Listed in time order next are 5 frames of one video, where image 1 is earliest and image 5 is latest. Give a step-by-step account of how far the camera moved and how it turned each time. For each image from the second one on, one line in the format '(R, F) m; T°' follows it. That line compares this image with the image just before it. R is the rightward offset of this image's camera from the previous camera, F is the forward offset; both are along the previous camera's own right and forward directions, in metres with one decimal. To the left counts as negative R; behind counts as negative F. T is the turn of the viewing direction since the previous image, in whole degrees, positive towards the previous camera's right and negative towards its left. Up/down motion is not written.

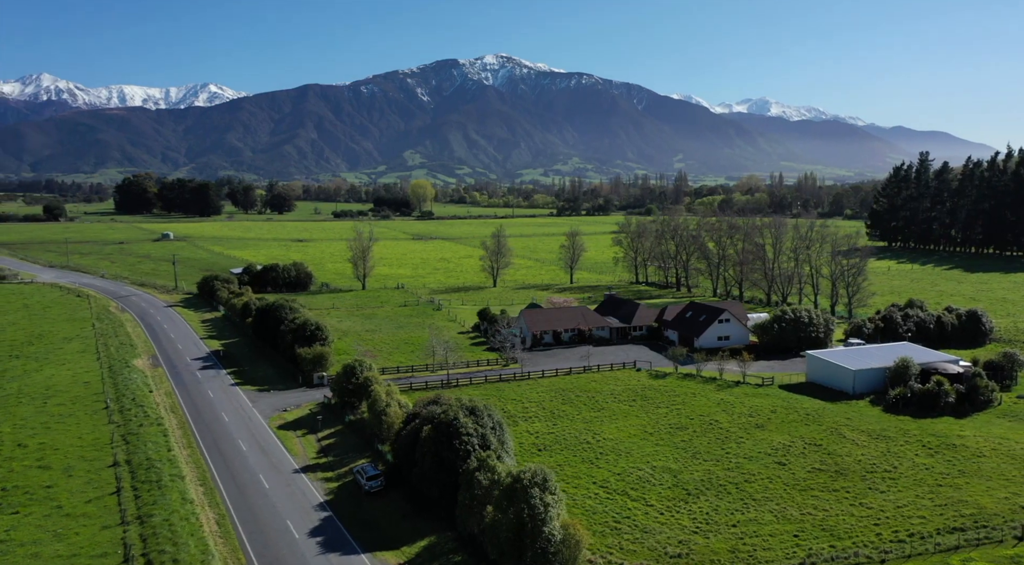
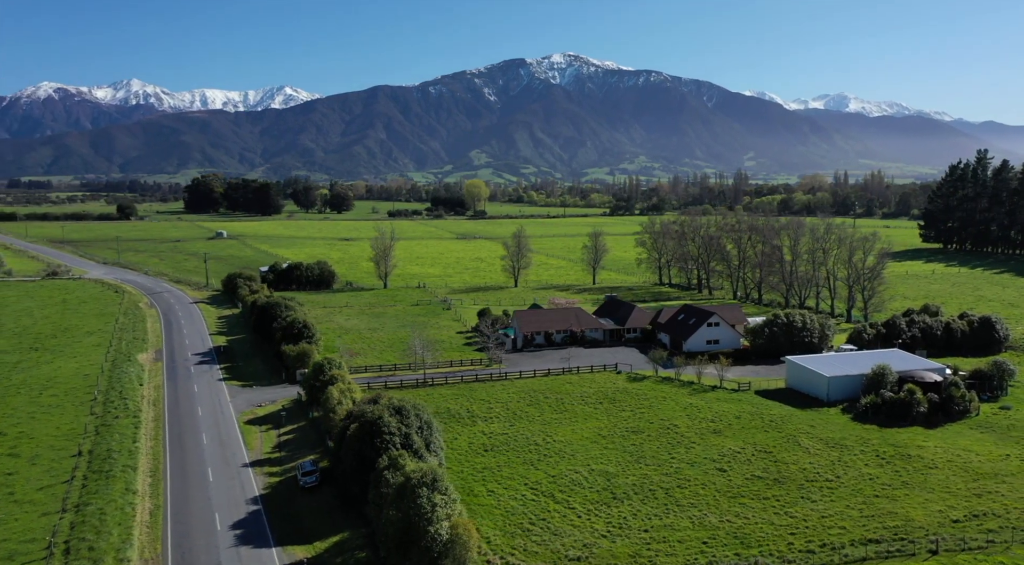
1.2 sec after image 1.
(+4.9, -0.1) m; -4°
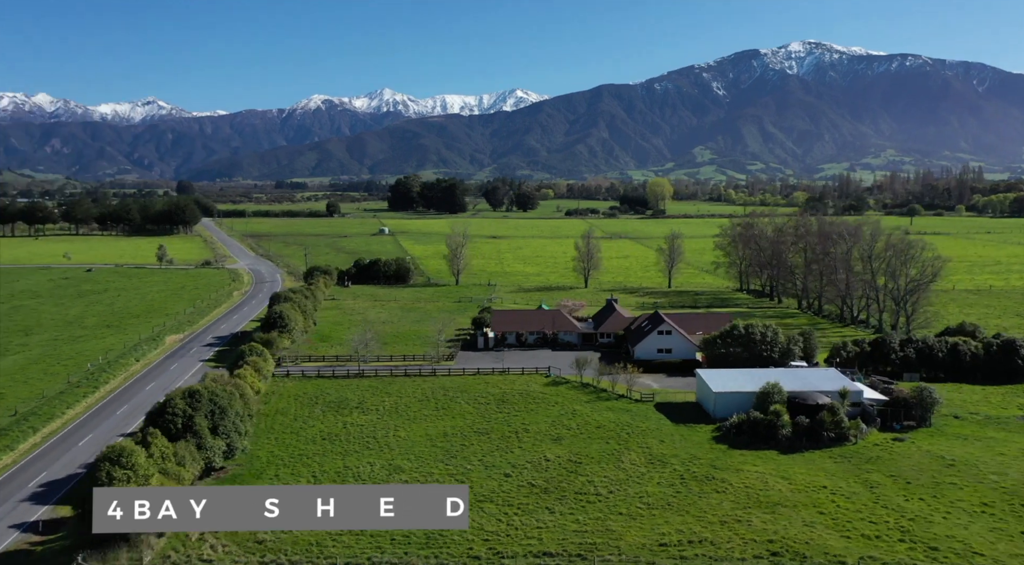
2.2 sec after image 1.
(+16.4, +0.8) m; -14°
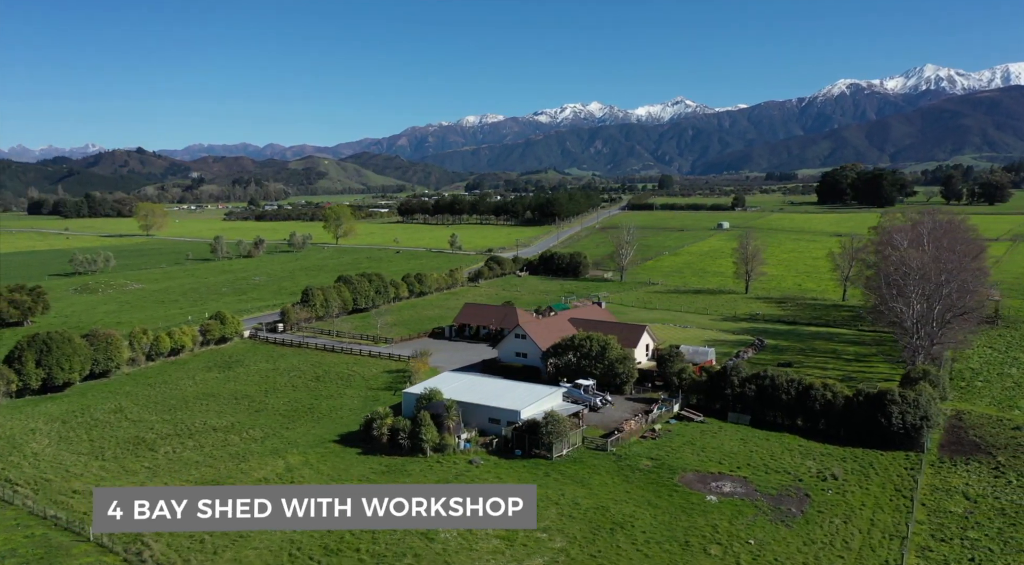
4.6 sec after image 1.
(+36.2, +7.4) m; -31°
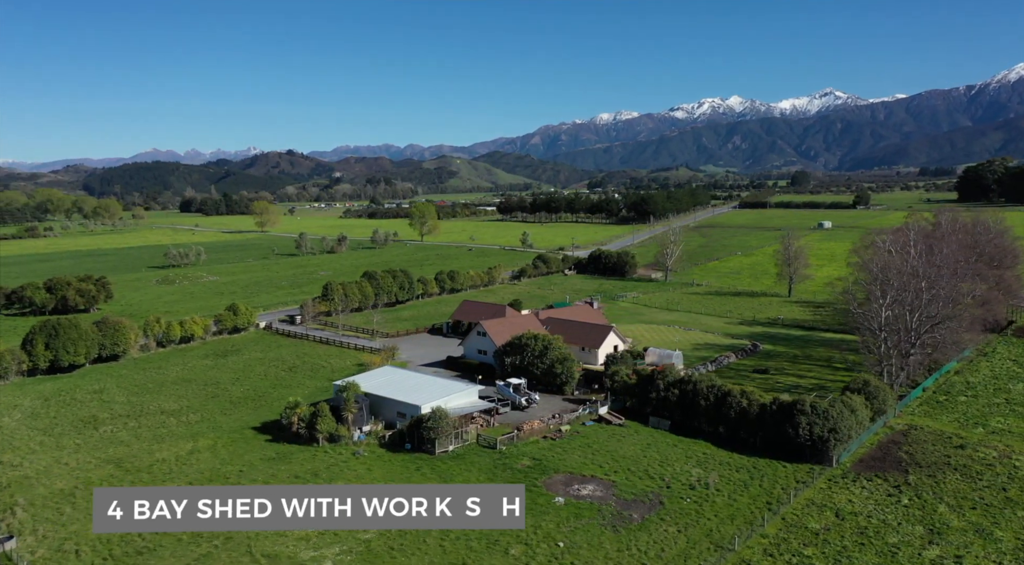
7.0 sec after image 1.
(+10.3, -0.1) m; -8°
